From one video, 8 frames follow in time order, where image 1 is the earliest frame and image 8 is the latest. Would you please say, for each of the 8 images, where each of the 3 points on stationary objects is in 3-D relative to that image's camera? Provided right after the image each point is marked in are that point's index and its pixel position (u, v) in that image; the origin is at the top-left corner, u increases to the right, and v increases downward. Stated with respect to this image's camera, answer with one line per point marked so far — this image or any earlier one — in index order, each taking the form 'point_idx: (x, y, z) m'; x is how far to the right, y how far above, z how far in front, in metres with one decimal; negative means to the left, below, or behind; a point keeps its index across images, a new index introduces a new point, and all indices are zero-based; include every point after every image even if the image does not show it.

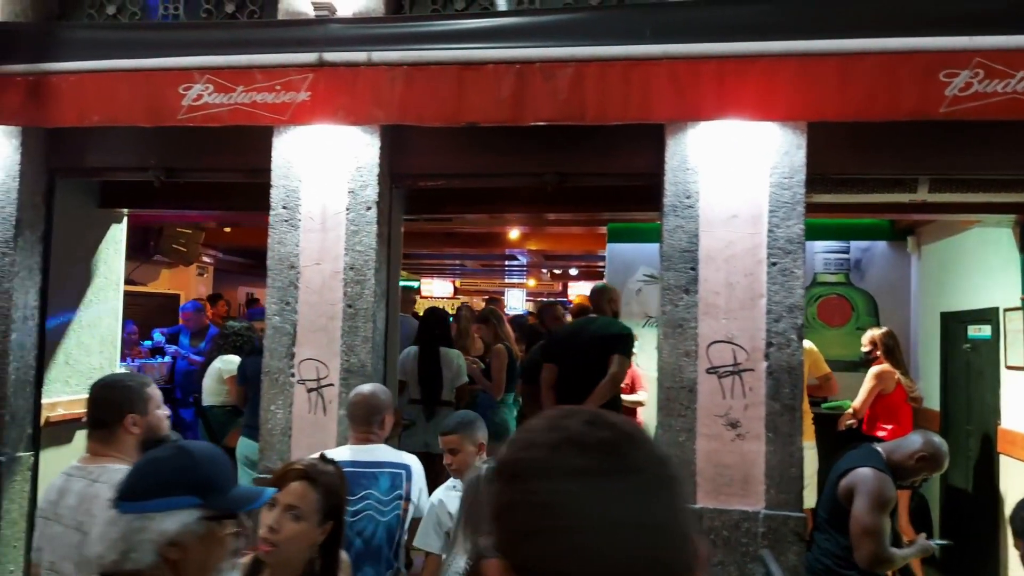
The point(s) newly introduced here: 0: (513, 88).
0: (0.0, +1.1, +4.1) m
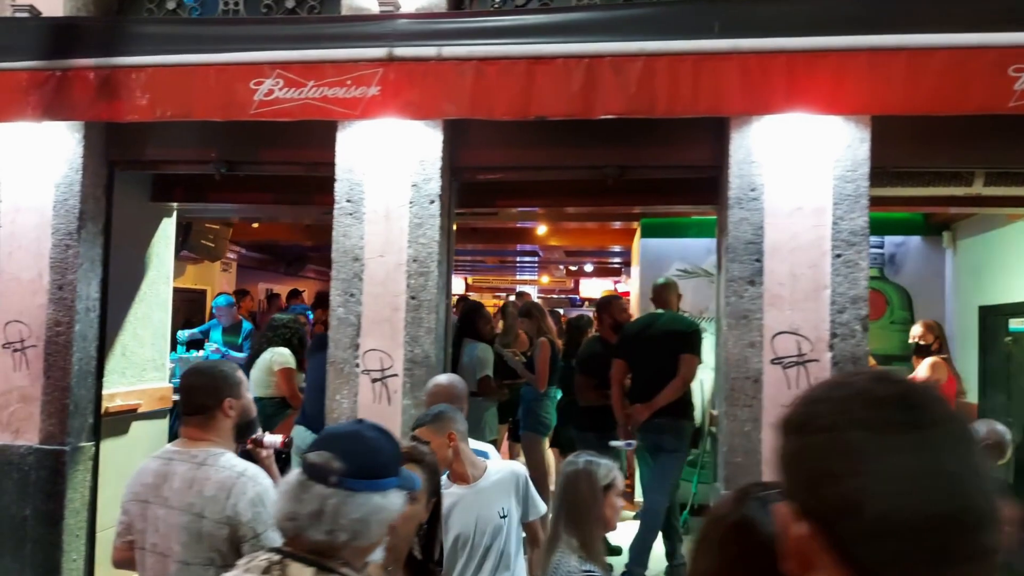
0: (+0.4, +1.2, +4.1) m
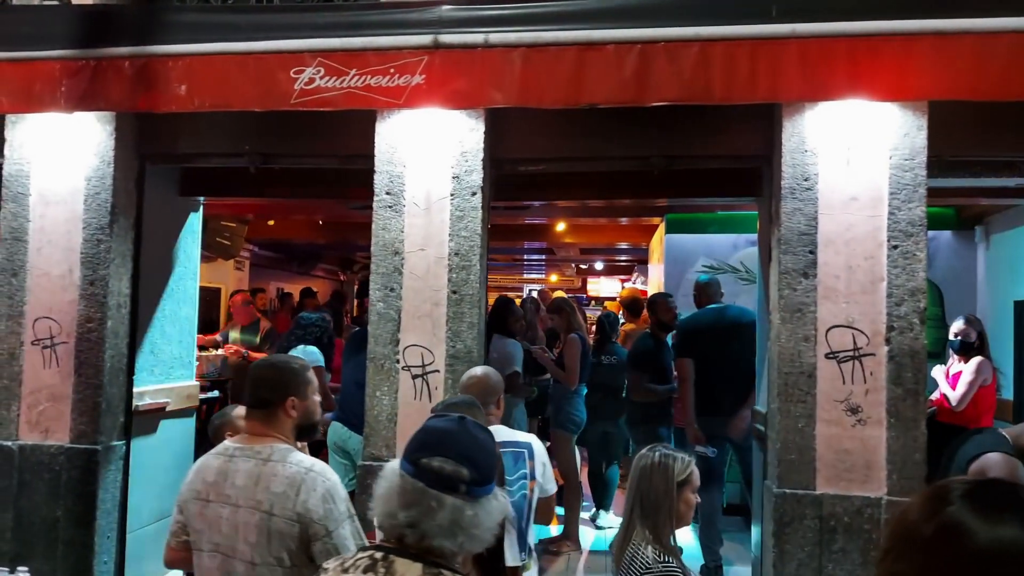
0: (+0.7, +1.2, +4.0) m
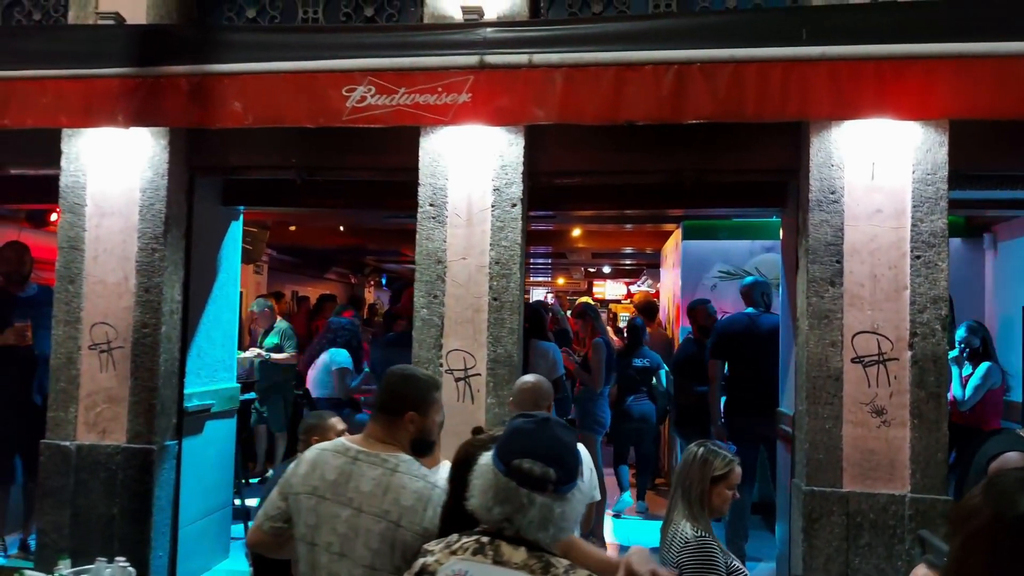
0: (+1.0, +1.2, +4.2) m
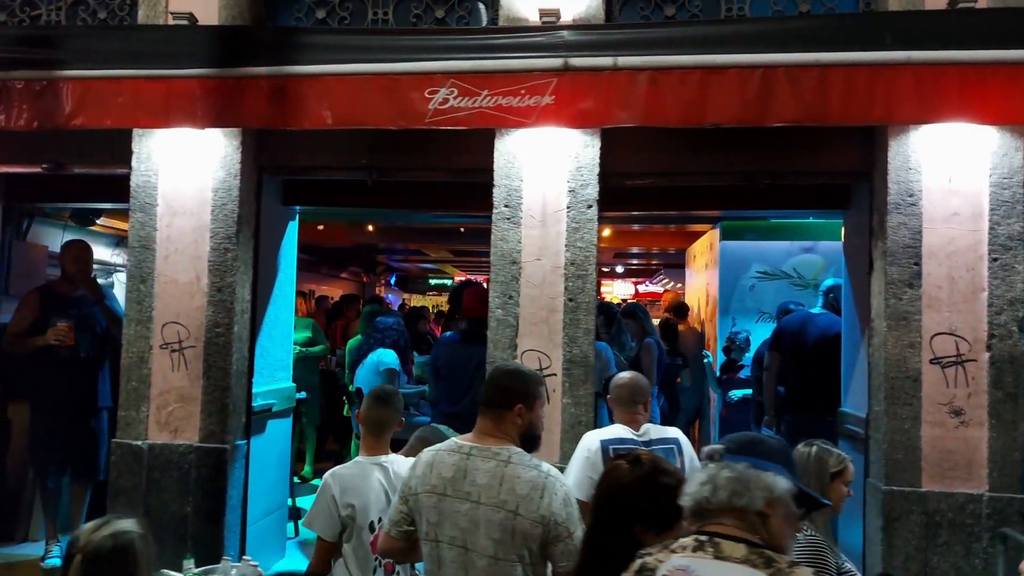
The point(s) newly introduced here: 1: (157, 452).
0: (+1.5, +1.2, +4.3) m
1: (-2.5, -1.1, +5.0) m
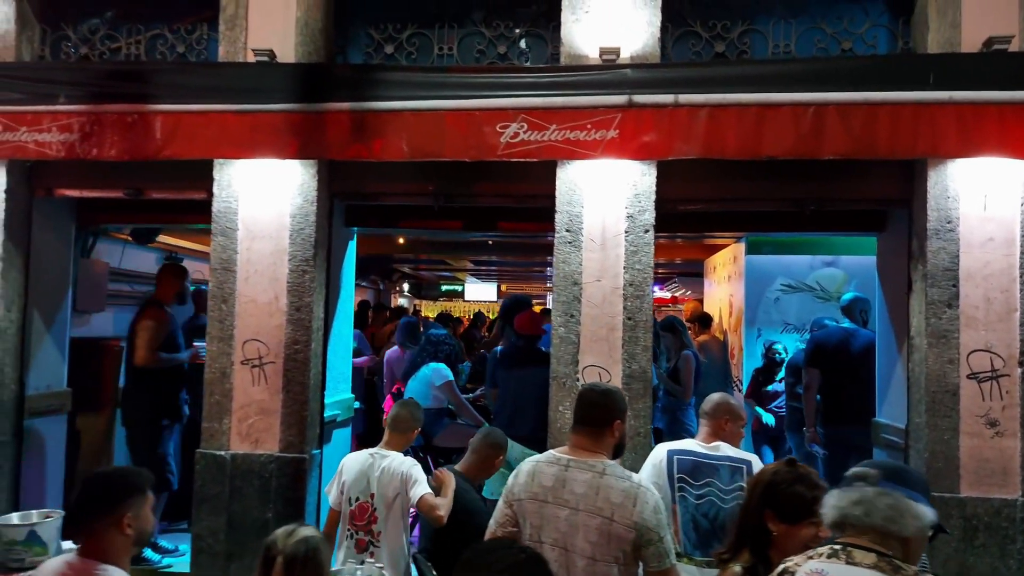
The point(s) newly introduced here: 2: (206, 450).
0: (+1.9, +1.0, +4.6) m
1: (-2.0, -1.3, +5.4) m
2: (-2.3, -1.2, +5.4) m
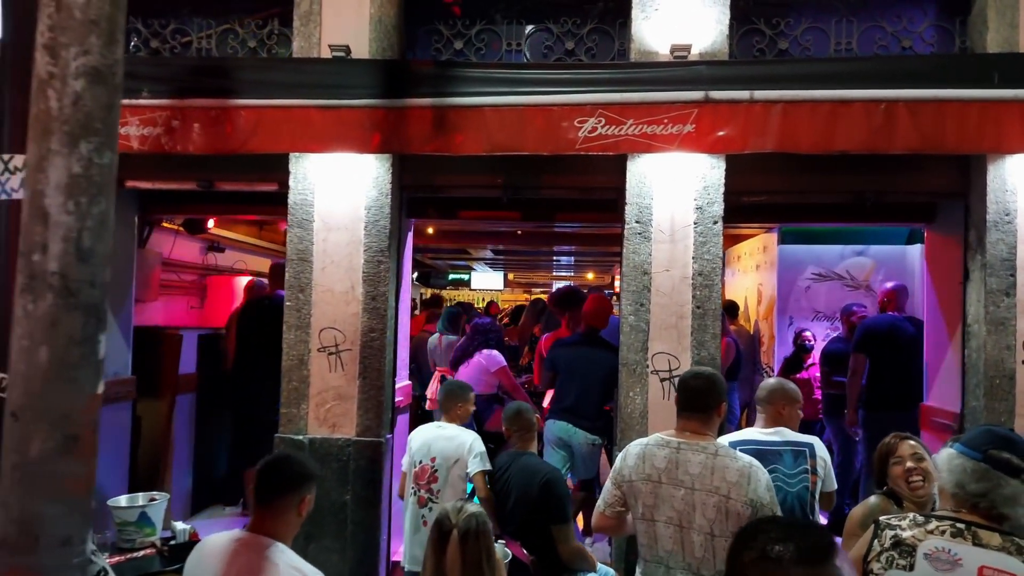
0: (+2.5, +1.1, +4.8) m
1: (-1.5, -1.2, +5.5) m
2: (-1.8, -1.1, +5.6) m
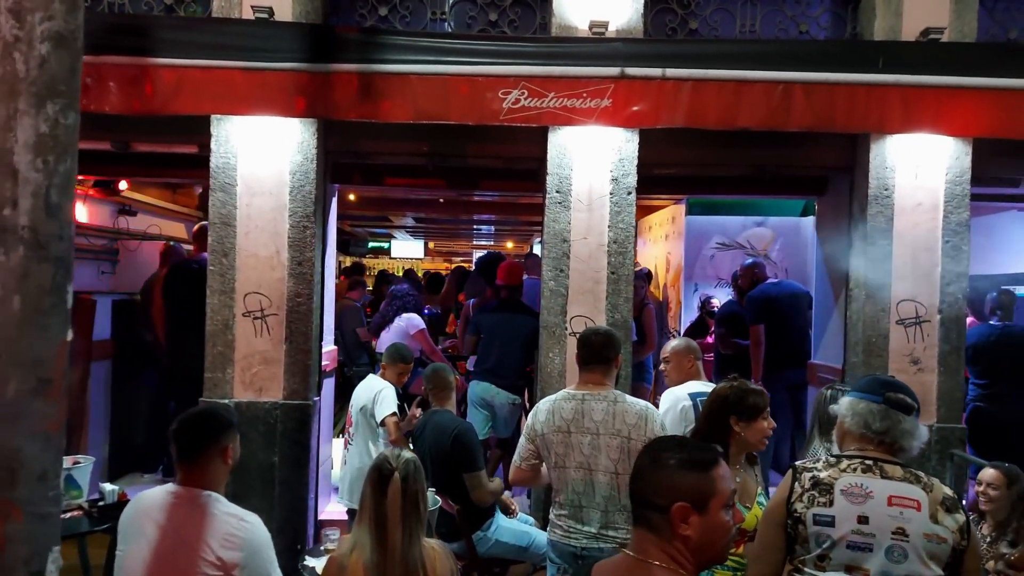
0: (+1.9, +1.3, +5.2) m
1: (-2.1, -0.9, +5.6) m
2: (-2.4, -0.9, +5.6) m
